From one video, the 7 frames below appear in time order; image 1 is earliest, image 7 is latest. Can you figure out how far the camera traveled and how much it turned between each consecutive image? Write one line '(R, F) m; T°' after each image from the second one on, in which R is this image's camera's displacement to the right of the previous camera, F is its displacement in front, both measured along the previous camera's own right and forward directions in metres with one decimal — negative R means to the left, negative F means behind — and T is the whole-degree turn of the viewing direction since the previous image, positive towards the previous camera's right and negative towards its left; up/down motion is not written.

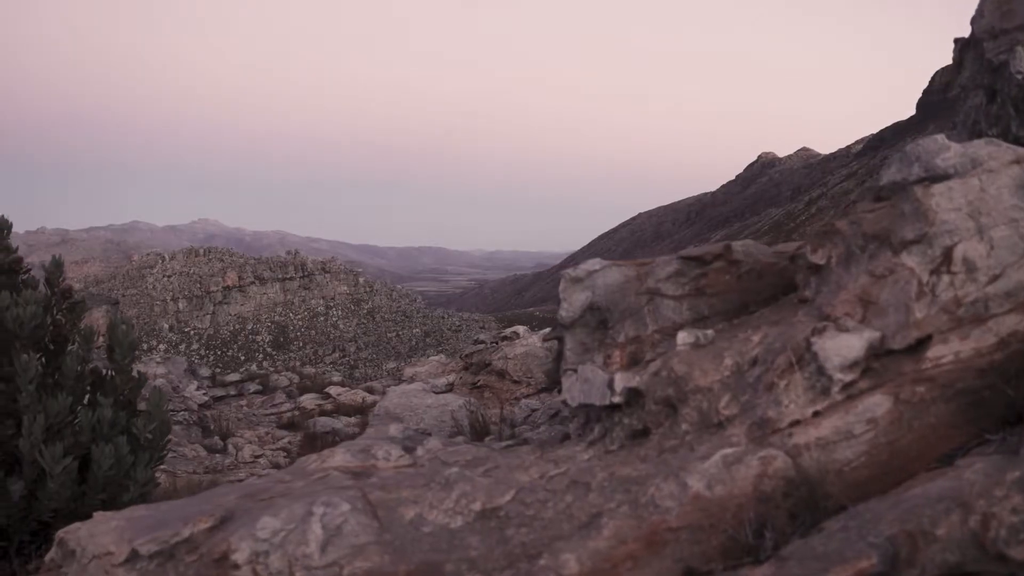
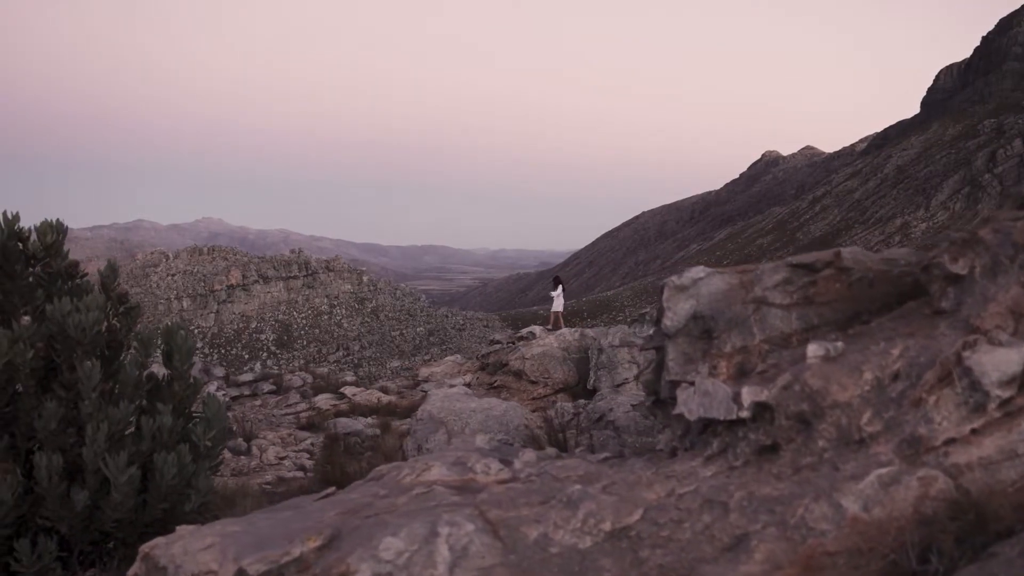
(-0.7, +0.1) m; 0°
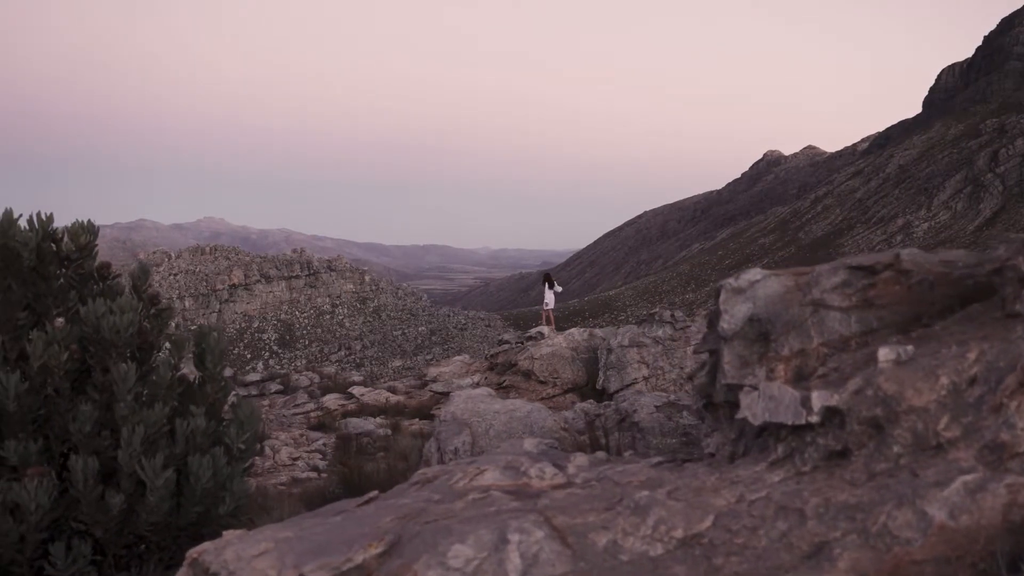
(-0.4, +0.1) m; 0°
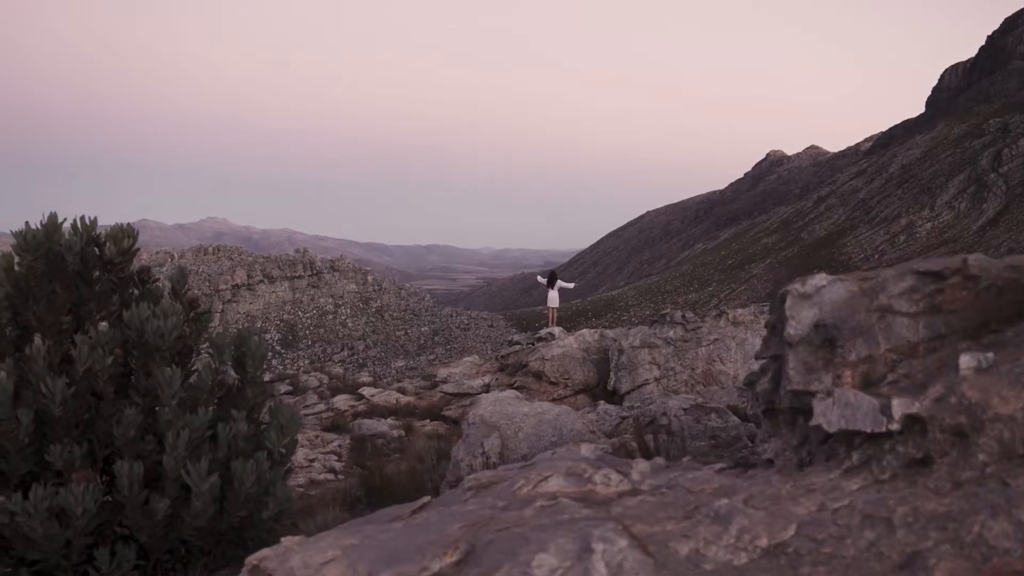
(-0.4, 0.0) m; 0°
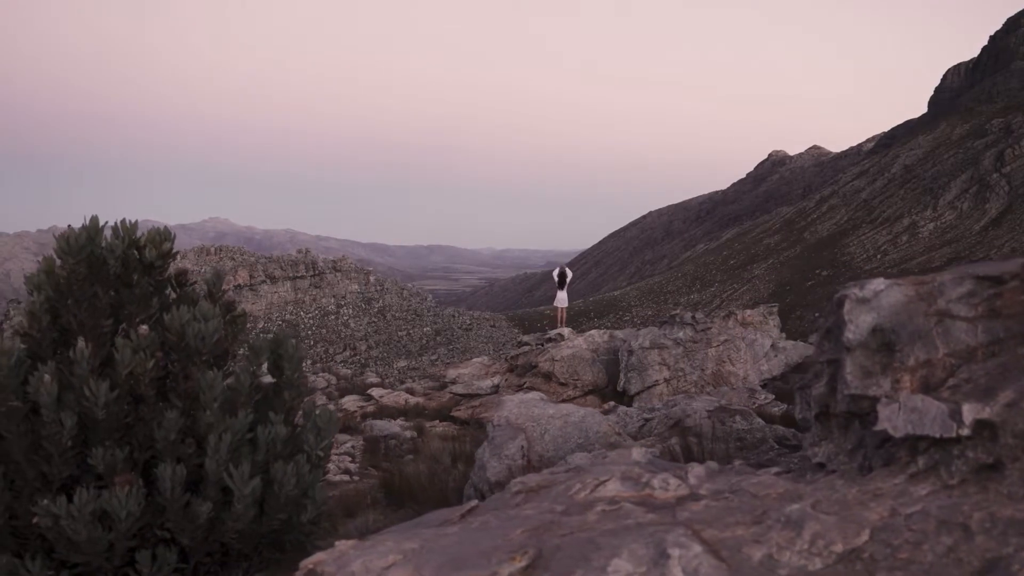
(-0.4, 0.0) m; 0°
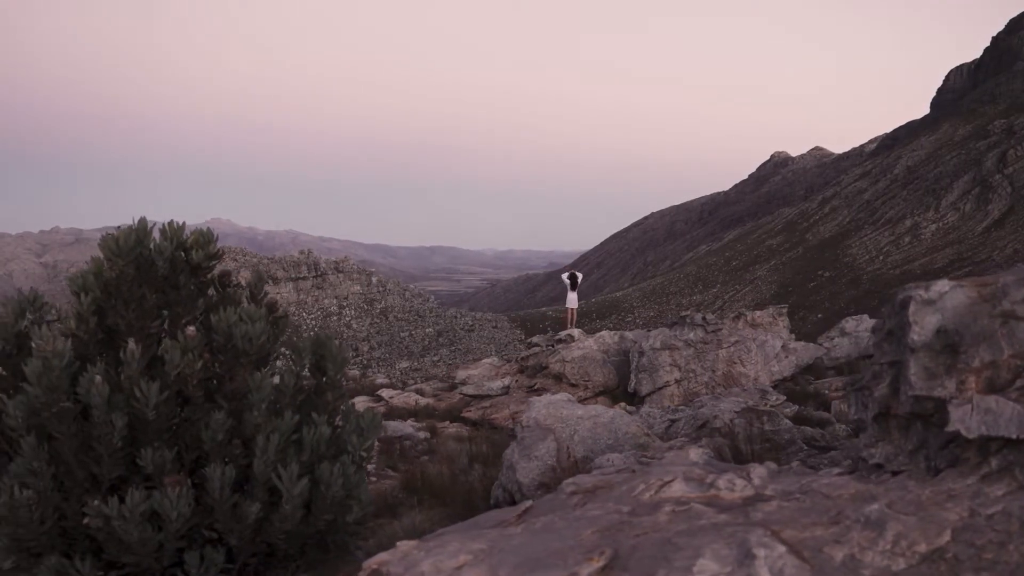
(-0.5, 0.0) m; 0°
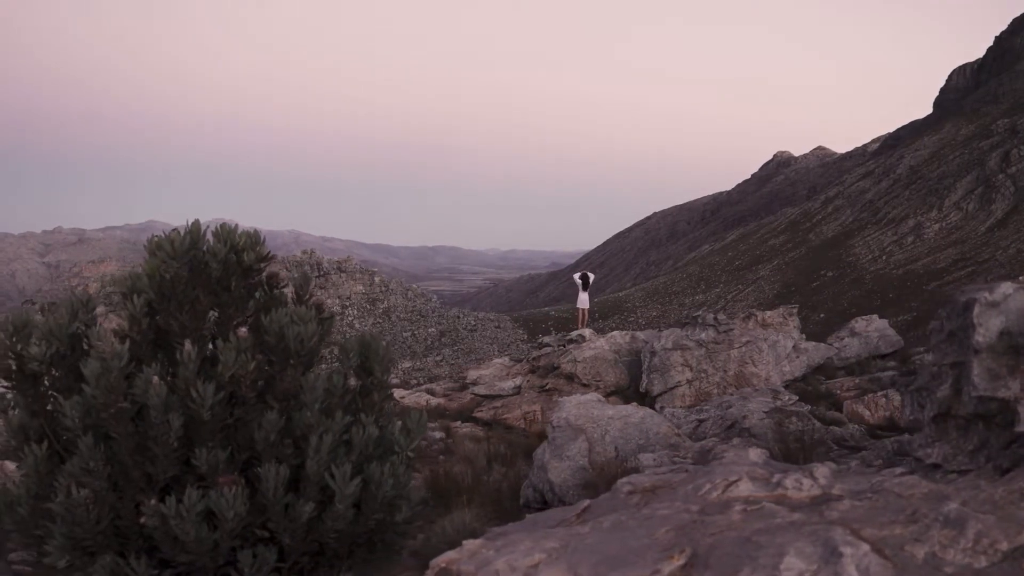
(-0.5, -0.1) m; 0°
